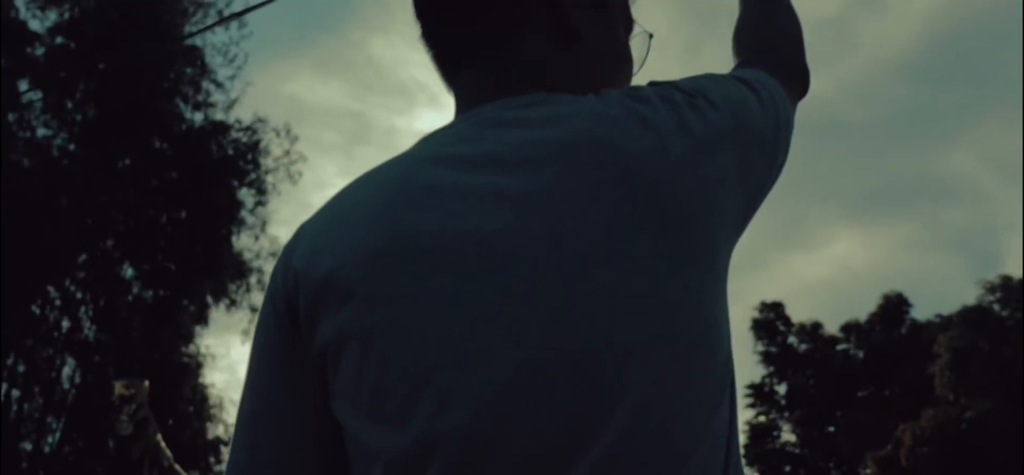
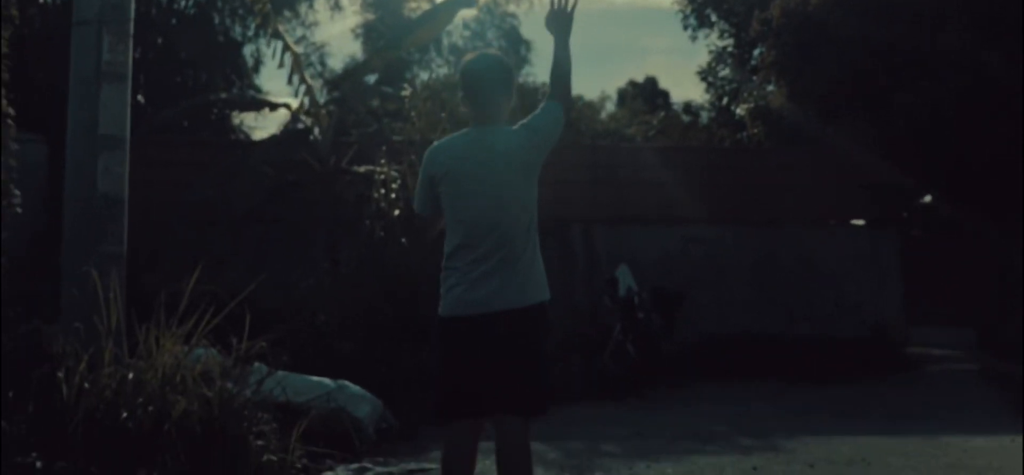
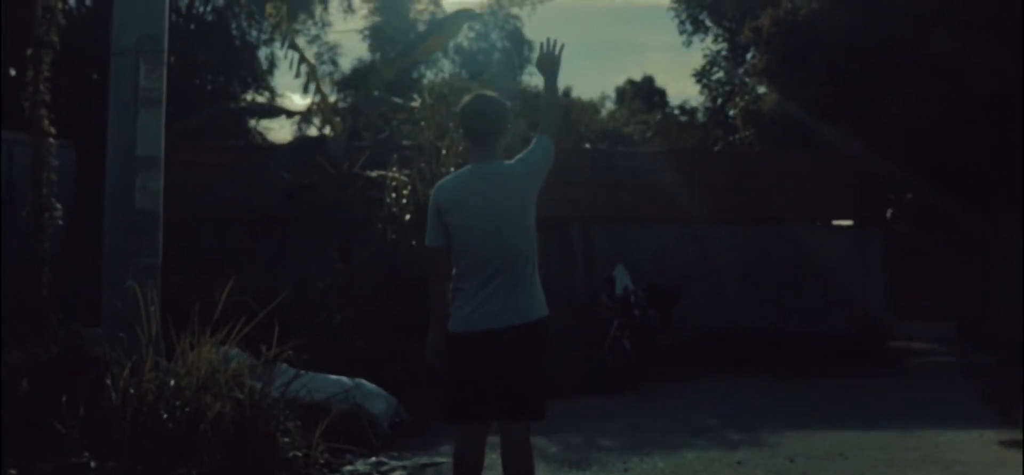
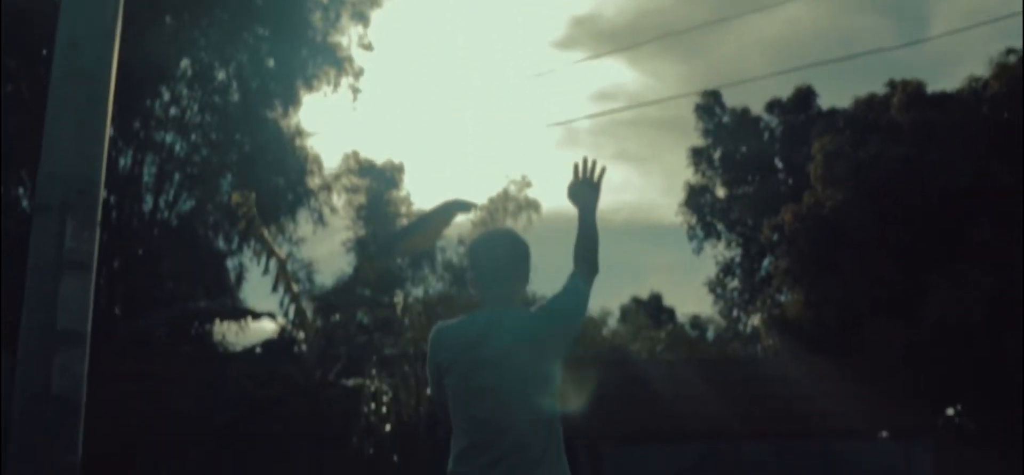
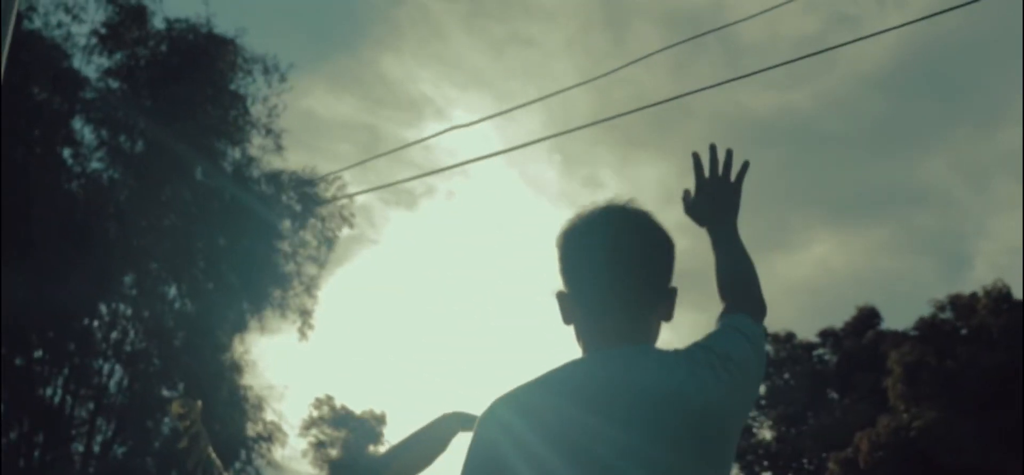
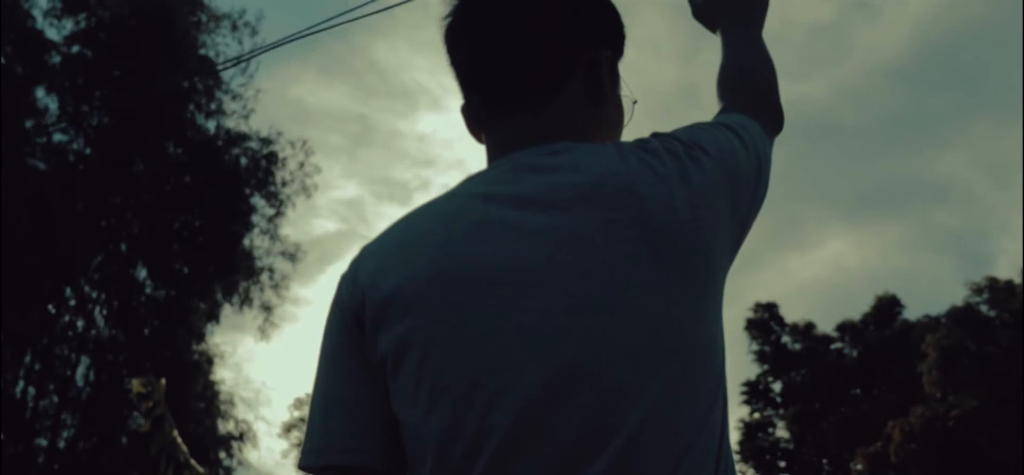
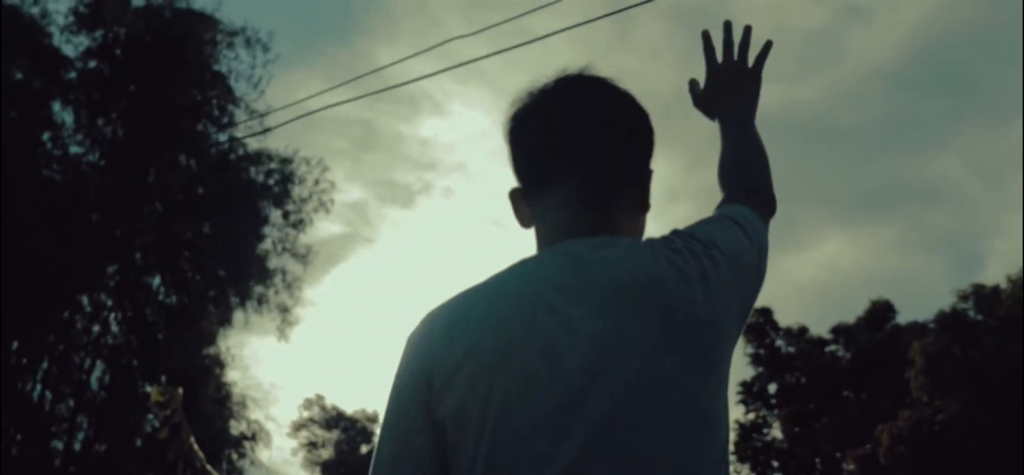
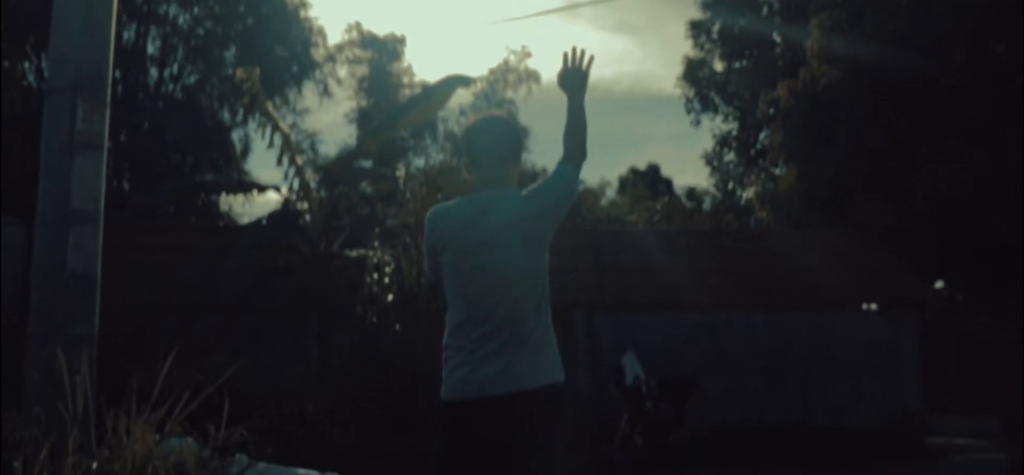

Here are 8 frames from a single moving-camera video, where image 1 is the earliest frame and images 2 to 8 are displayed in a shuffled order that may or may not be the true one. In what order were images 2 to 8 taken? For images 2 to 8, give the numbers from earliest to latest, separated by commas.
6, 7, 5, 4, 8, 2, 3
